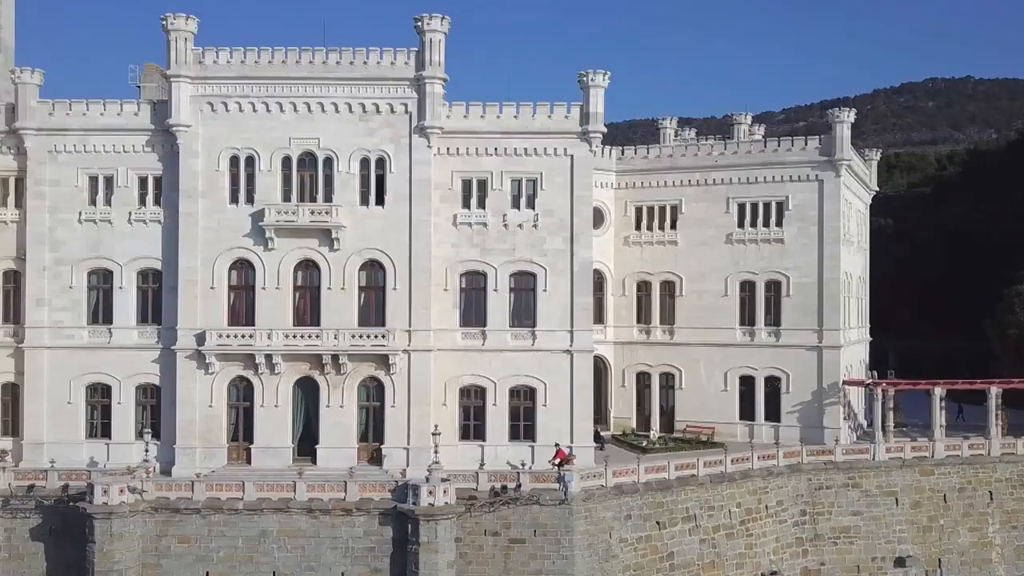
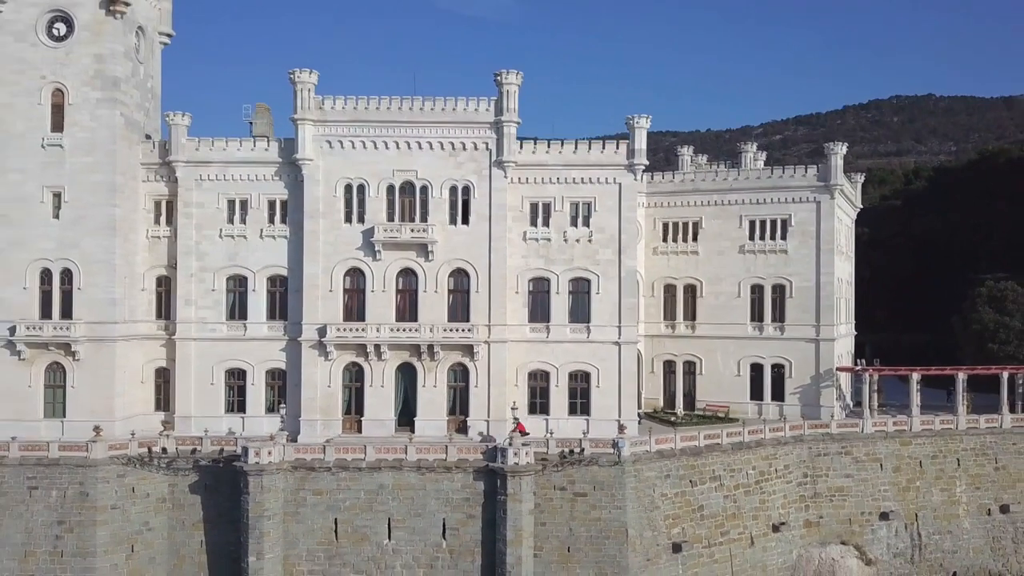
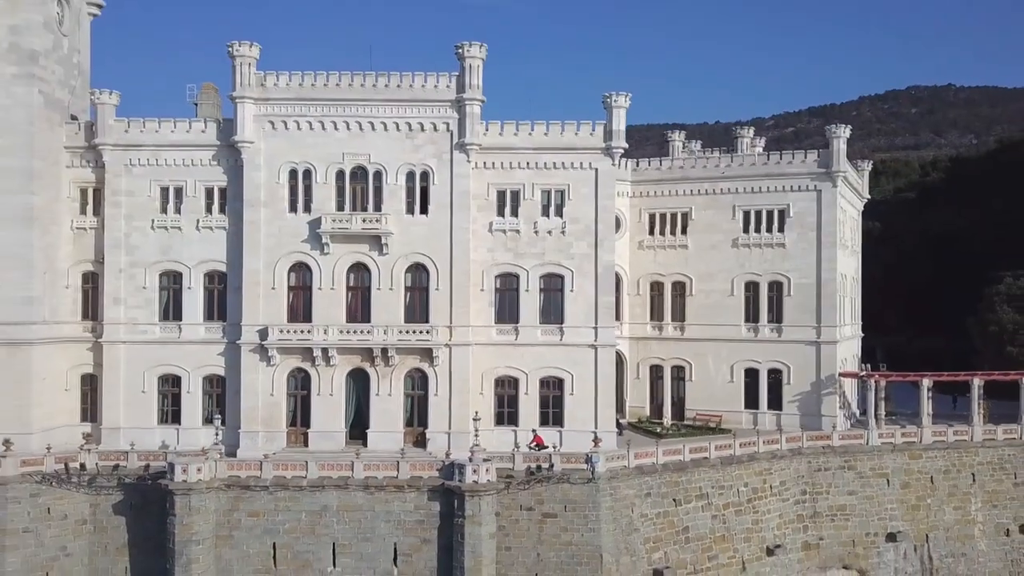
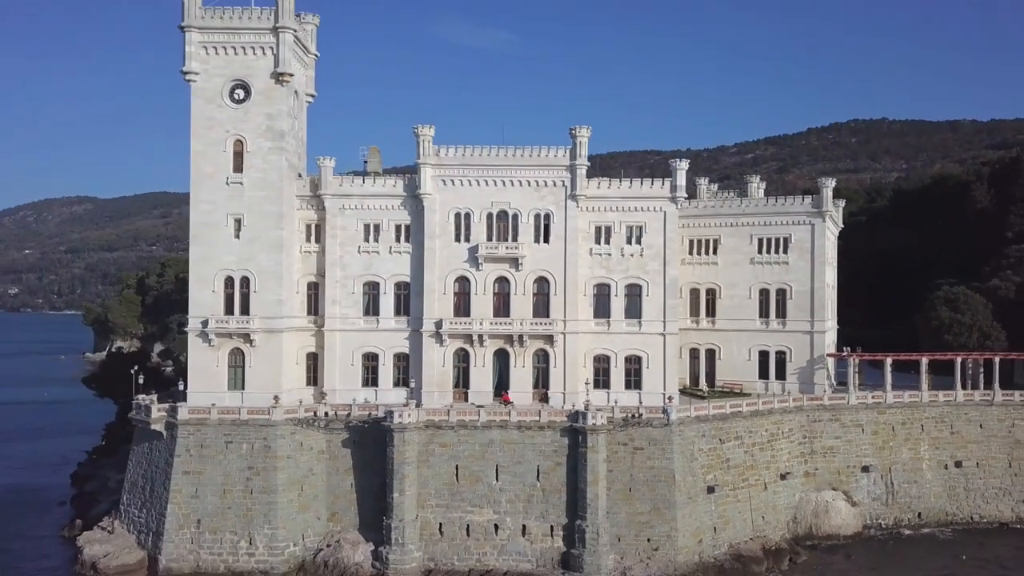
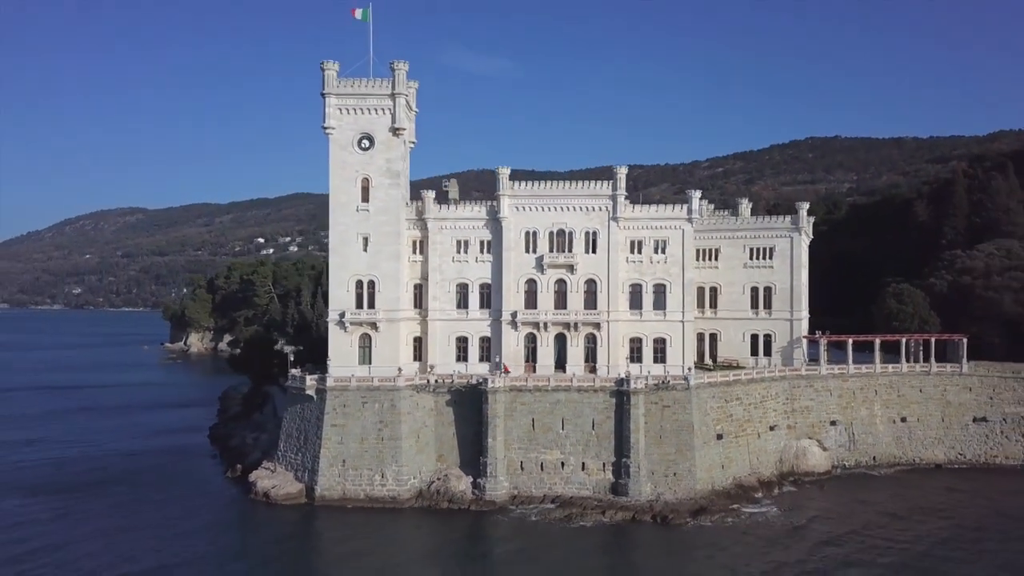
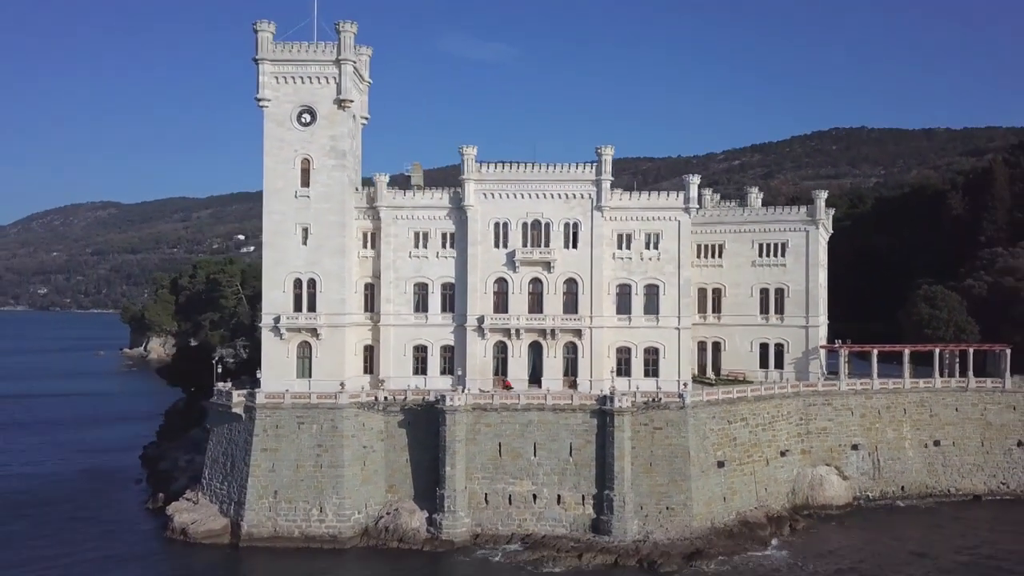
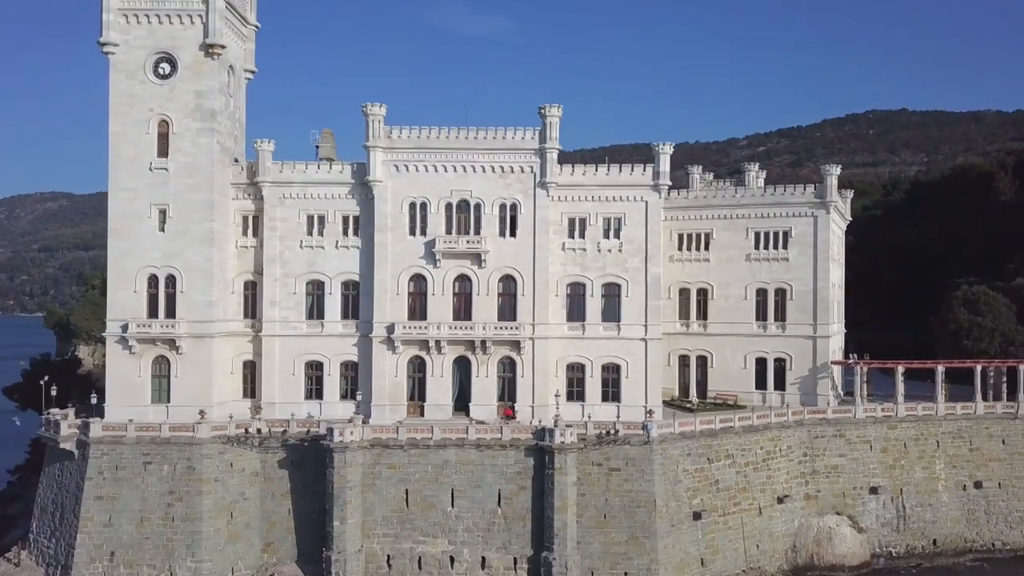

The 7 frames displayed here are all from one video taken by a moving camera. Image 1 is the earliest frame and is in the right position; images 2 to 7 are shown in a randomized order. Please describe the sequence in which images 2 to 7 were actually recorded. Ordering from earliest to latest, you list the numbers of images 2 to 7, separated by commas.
3, 2, 7, 4, 6, 5
